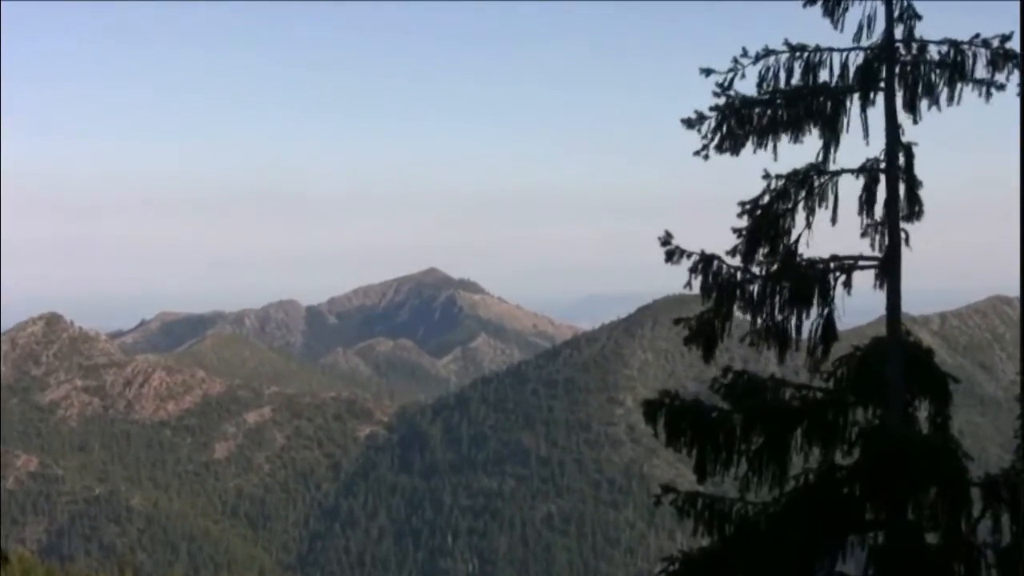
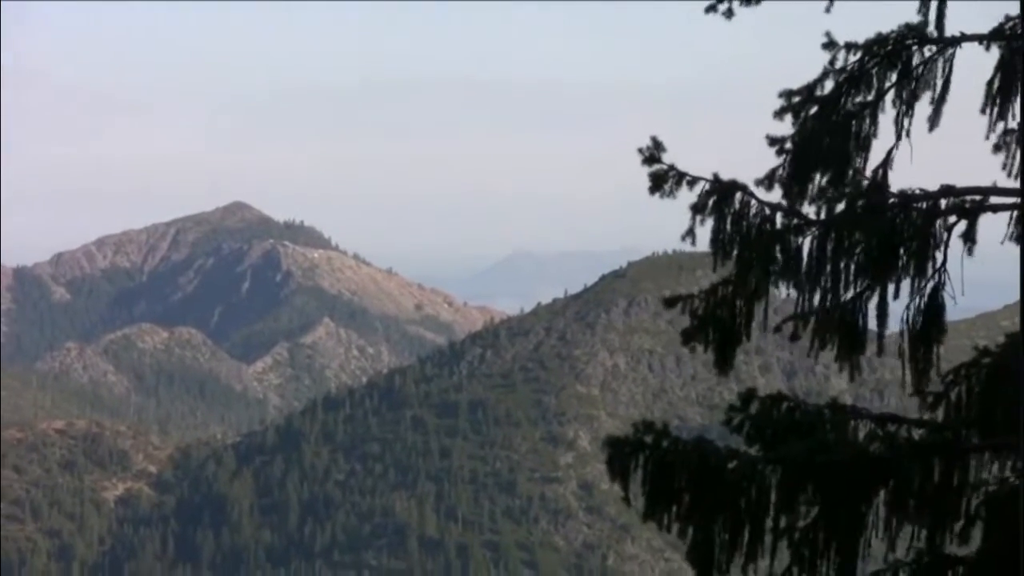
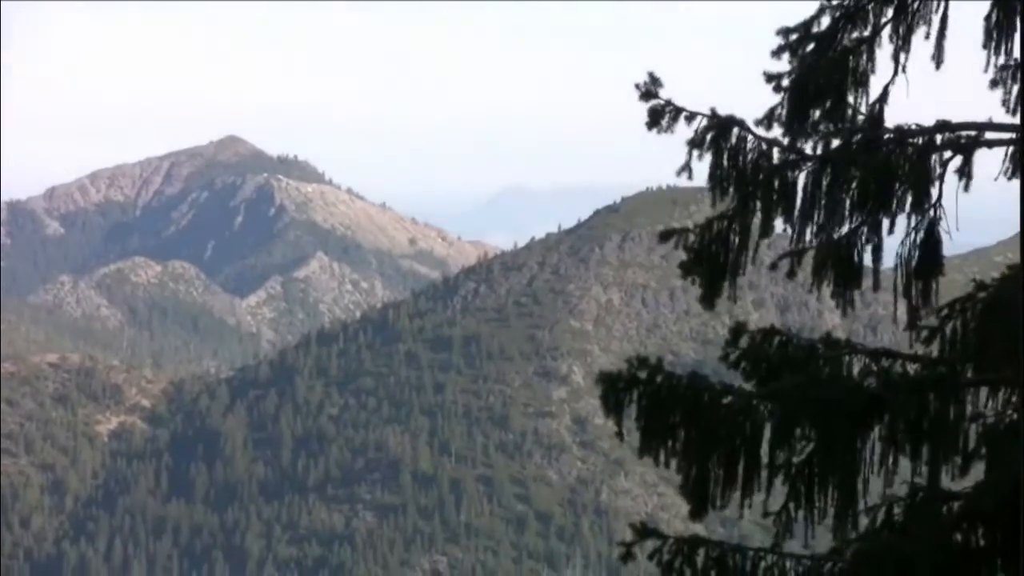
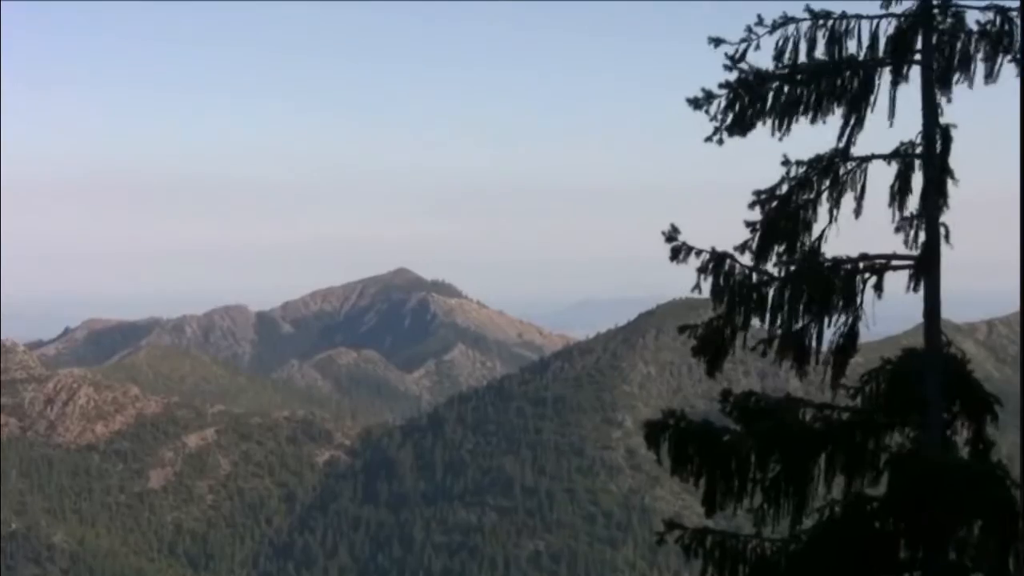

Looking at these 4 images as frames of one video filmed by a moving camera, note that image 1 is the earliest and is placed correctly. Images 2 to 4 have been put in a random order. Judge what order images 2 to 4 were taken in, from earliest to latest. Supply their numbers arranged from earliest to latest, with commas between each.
4, 2, 3
